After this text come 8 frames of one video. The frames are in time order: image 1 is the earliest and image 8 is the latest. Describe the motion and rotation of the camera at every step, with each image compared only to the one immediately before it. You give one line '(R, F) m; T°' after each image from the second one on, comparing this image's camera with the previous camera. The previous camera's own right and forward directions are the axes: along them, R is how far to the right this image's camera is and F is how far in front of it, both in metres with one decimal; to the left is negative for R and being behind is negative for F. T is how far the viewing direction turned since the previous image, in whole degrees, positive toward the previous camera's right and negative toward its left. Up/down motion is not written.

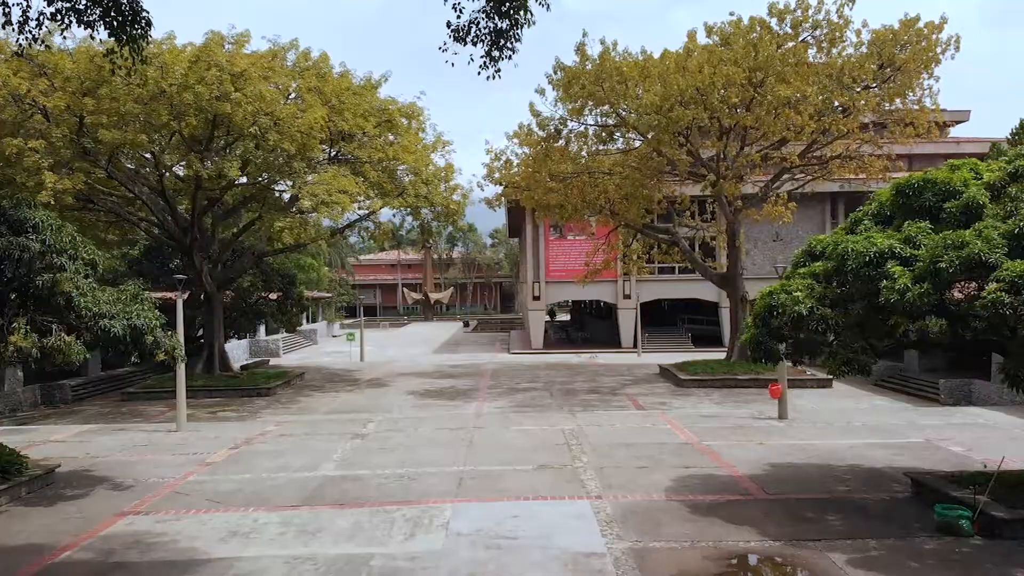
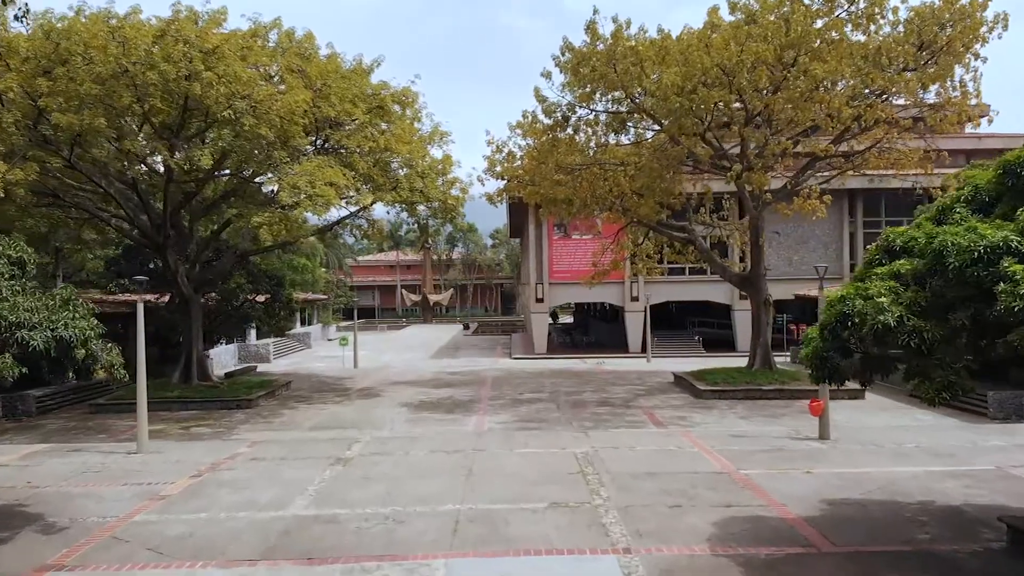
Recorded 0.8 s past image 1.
(-0.1, +1.5) m; 0°
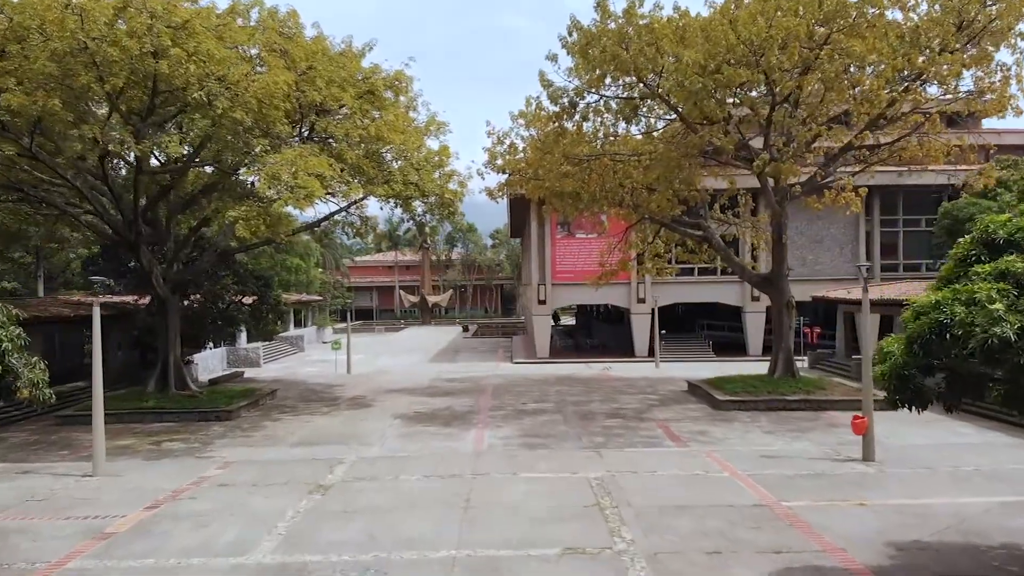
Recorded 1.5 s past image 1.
(-0.1, +1.3) m; 0°
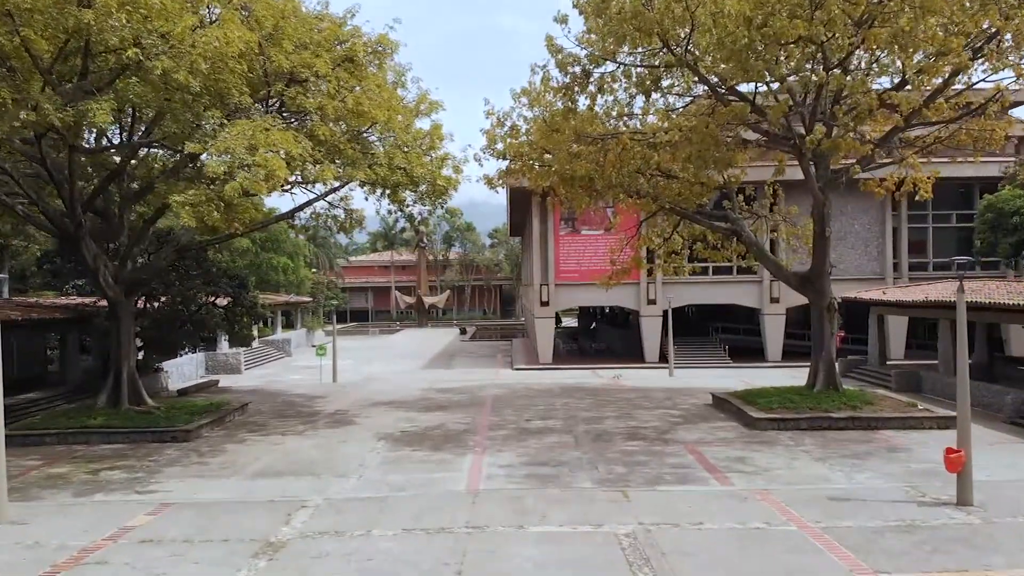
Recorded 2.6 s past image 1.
(-0.1, +2.1) m; 0°
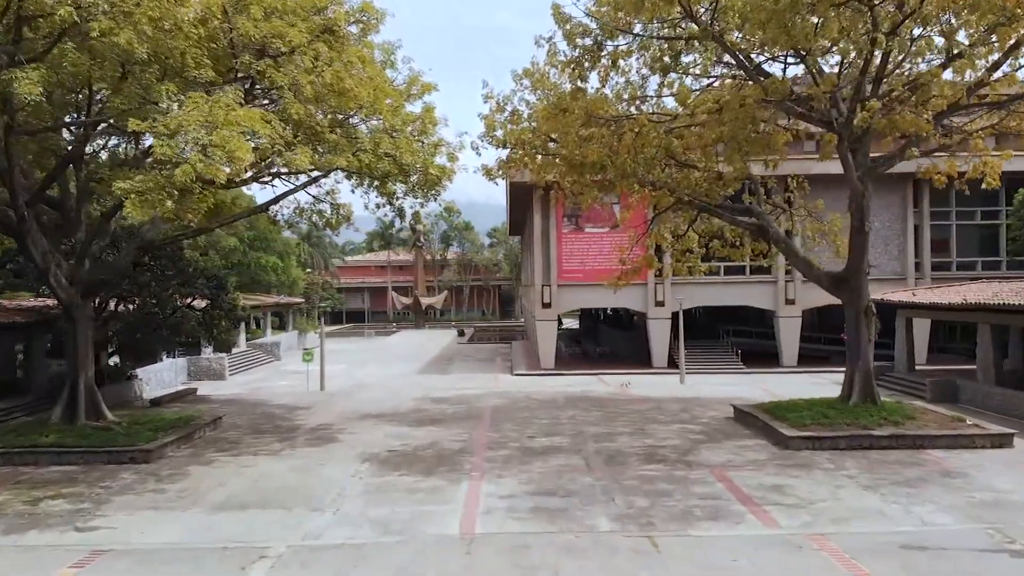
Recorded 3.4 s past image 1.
(0.0, +1.5) m; 0°
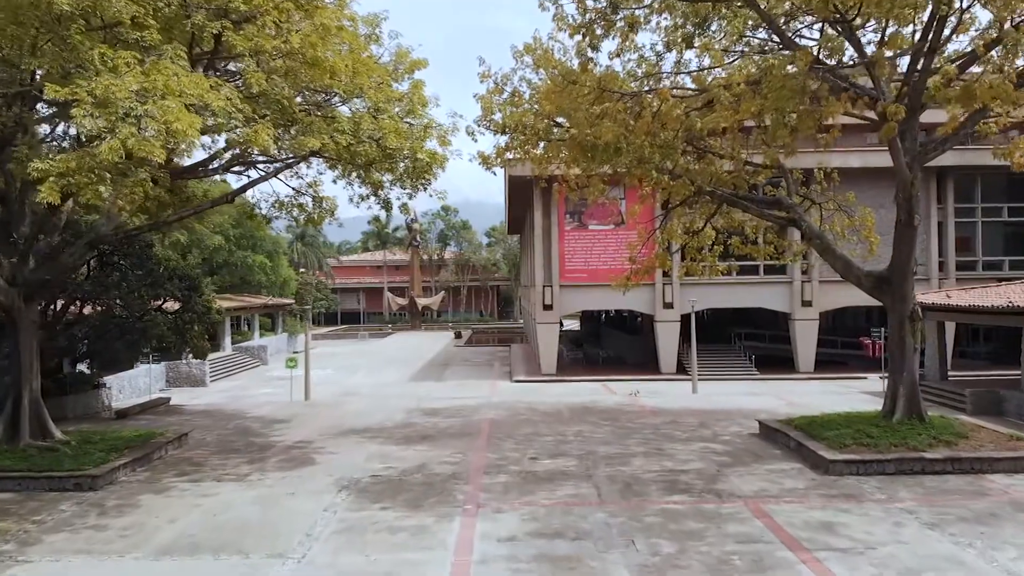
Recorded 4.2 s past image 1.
(0.0, +1.5) m; 0°
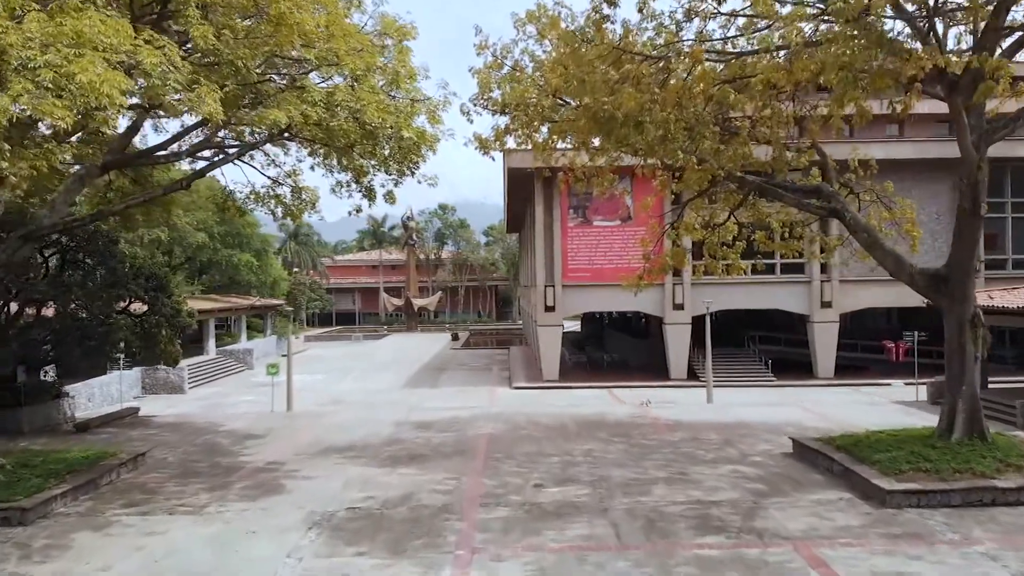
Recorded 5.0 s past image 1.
(0.0, +1.5) m; 0°
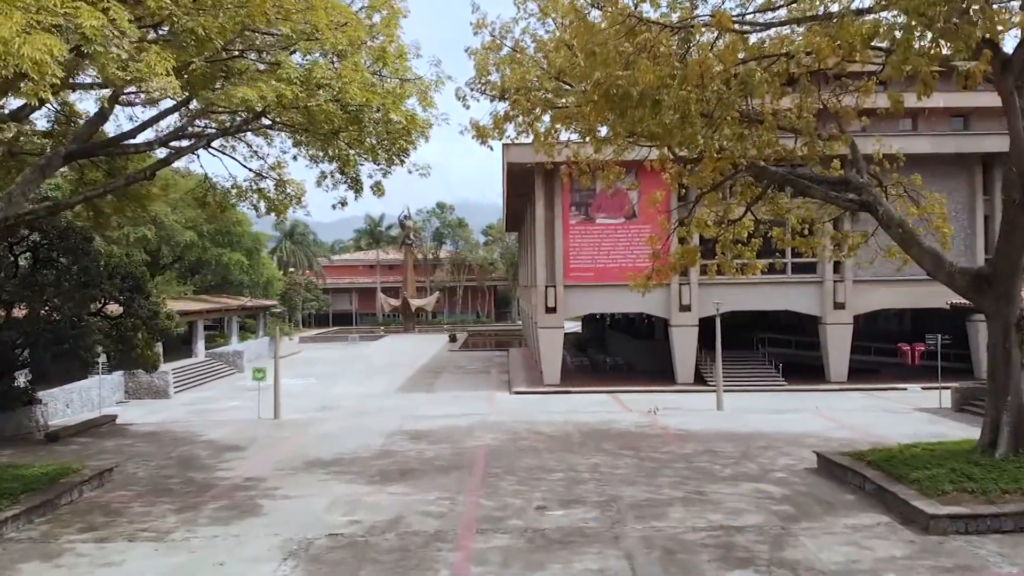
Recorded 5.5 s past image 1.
(0.0, +0.9) m; 0°
